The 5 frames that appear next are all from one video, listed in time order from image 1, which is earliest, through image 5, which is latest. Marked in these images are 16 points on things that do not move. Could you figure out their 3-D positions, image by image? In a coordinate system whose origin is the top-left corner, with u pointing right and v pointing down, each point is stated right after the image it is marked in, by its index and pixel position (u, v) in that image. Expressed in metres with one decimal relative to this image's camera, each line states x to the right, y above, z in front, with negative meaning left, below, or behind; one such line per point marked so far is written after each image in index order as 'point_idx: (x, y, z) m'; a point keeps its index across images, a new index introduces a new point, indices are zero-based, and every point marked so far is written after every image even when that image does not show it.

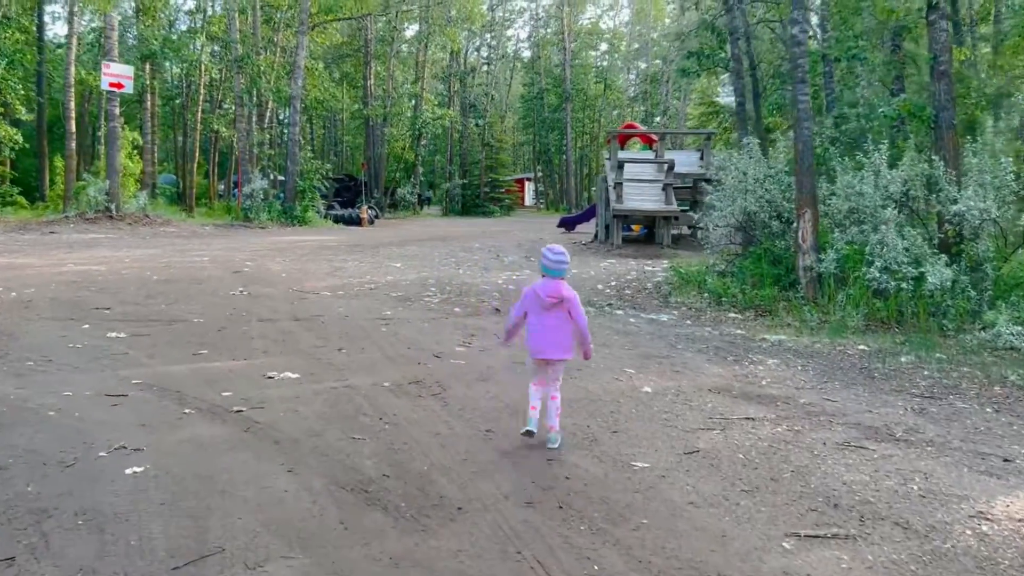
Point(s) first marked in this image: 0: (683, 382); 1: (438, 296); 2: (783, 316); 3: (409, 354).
0: (+1.2, -0.7, +6.0) m
1: (-0.9, -0.1, +10.0) m
2: (+2.8, -0.3, +8.6) m
3: (-0.8, -0.5, +6.7) m
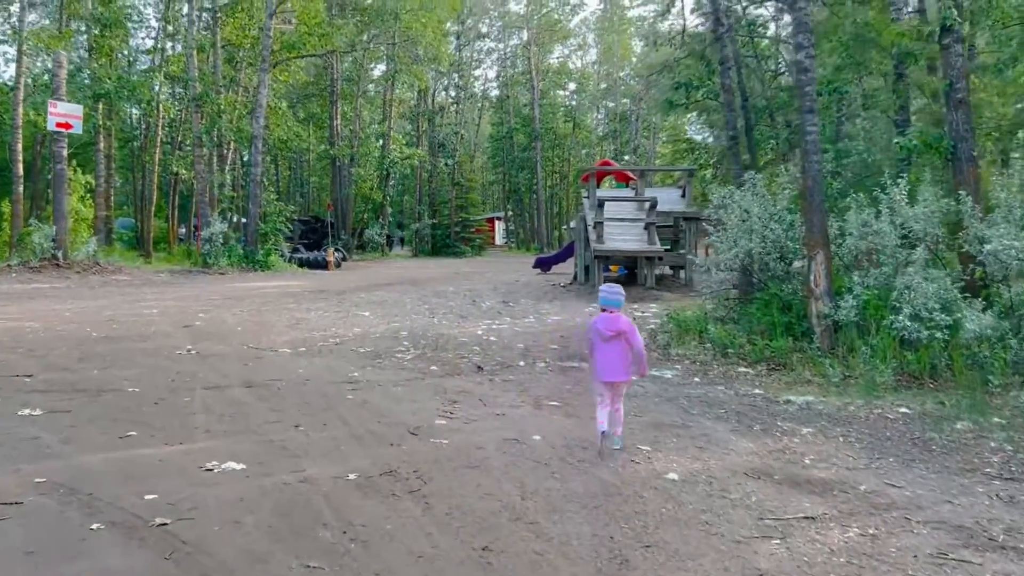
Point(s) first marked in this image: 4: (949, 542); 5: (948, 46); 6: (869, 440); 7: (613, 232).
0: (+1.2, -1.0, +5.0) m
1: (-1.1, -0.7, +9.0) m
2: (+2.6, -0.8, +7.7) m
3: (-0.9, -1.0, +5.7) m
4: (+1.9, -1.1, +3.7) m
5: (+4.5, +2.5, +8.6) m
6: (+2.3, -1.0, +5.5) m
7: (+2.0, +1.1, +16.7) m
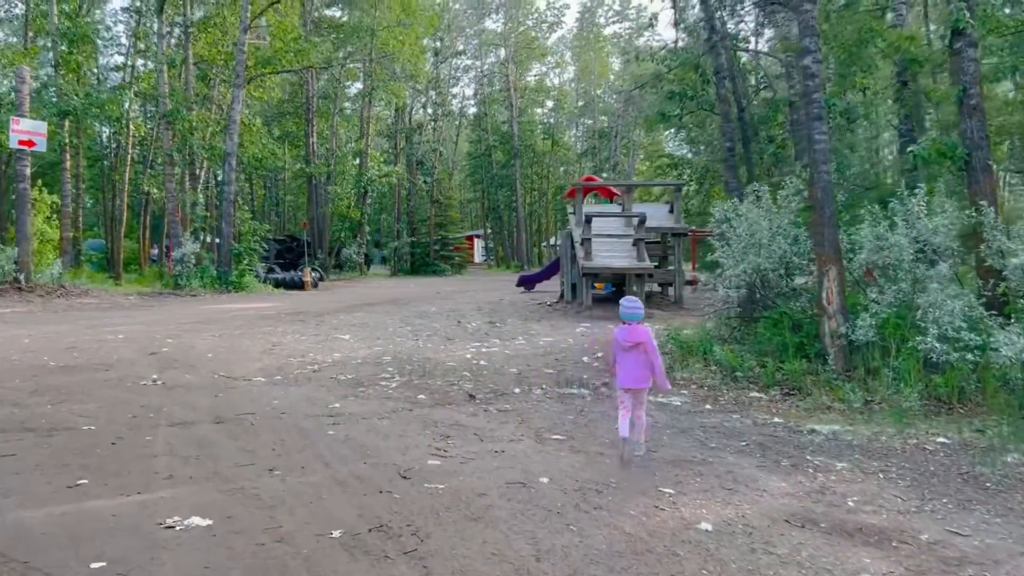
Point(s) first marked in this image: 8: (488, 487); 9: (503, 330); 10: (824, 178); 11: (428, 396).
0: (+1.2, -1.1, +4.4) m
1: (-1.1, -0.9, +8.3) m
2: (+2.6, -0.9, +7.1) m
3: (-0.9, -1.1, +5.0) m
4: (+2.0, -1.2, +3.2) m
5: (+4.4, +2.3, +8.2) m
6: (+2.3, -1.1, +4.9) m
7: (+1.7, +0.8, +16.2) m
8: (-0.1, -1.1, +4.7) m
9: (-0.1, -0.6, +12.7) m
10: (+2.9, +1.0, +7.9) m
11: (-0.7, -1.0, +7.5) m
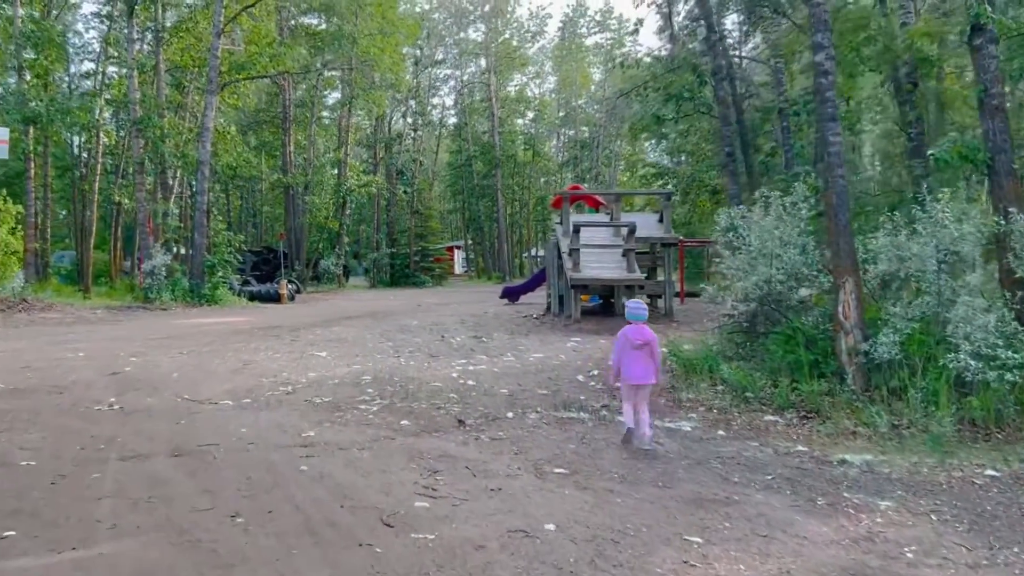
0: (+1.2, -1.2, +3.7) m
1: (-1.2, -1.0, +7.6) m
2: (+2.5, -1.0, +6.5) m
3: (-0.9, -1.2, +4.3) m
4: (+2.0, -1.2, +2.5) m
5: (+4.3, +2.2, +7.7) m
6: (+2.3, -1.2, +4.3) m
7: (+1.4, +0.5, +15.6) m
8: (-0.1, -1.2, +4.0) m
9: (-0.3, -0.8, +12.0) m
10: (+2.9, +0.9, +7.4) m
11: (-0.8, -1.1, +6.8) m
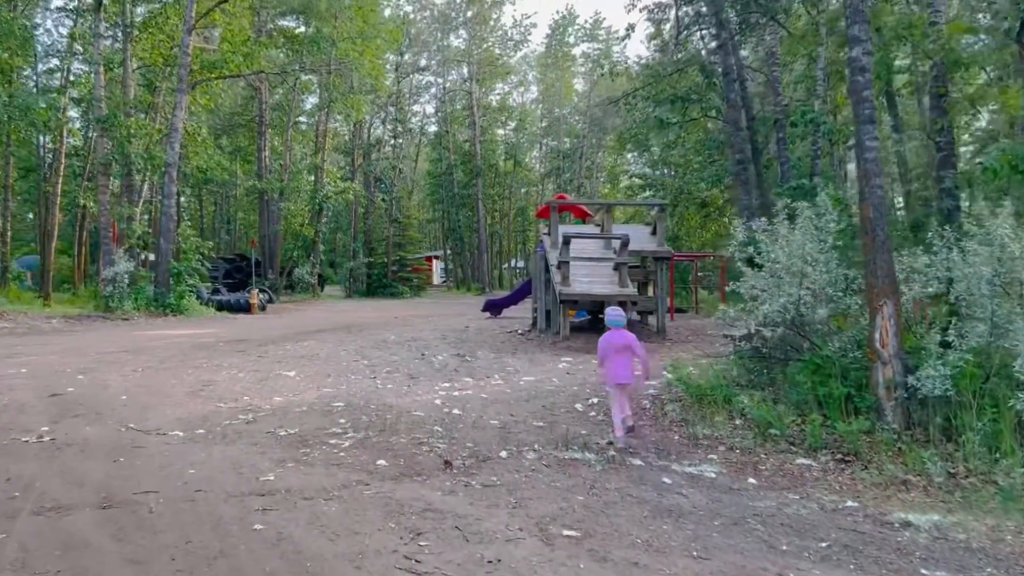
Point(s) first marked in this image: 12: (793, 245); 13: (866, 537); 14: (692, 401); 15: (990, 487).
0: (+1.3, -1.3, +2.8) m
1: (-1.3, -1.2, +6.7) m
2: (+2.5, -1.2, +5.7) m
3: (-0.8, -1.3, +3.4) m
4: (+2.1, -1.4, +1.7) m
5: (+4.3, +2.0, +6.9) m
6: (+2.4, -1.3, +3.5) m
7: (+1.2, +0.3, +14.7) m
8: (-0.1, -1.3, +3.1) m
9: (-0.5, -1.0, +11.0) m
10: (+2.8, +0.7, +6.5) m
11: (-0.8, -1.2, +5.8) m
12: (+2.3, +0.4, +7.0) m
13: (+1.8, -1.3, +4.4) m
14: (+1.6, -1.0, +7.4) m
15: (+2.9, -1.2, +5.2) m
